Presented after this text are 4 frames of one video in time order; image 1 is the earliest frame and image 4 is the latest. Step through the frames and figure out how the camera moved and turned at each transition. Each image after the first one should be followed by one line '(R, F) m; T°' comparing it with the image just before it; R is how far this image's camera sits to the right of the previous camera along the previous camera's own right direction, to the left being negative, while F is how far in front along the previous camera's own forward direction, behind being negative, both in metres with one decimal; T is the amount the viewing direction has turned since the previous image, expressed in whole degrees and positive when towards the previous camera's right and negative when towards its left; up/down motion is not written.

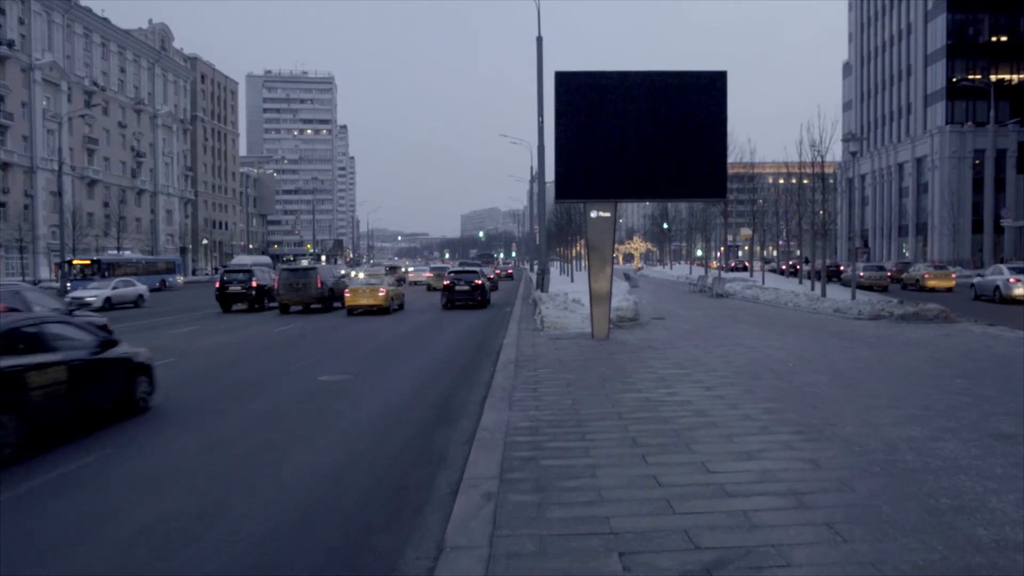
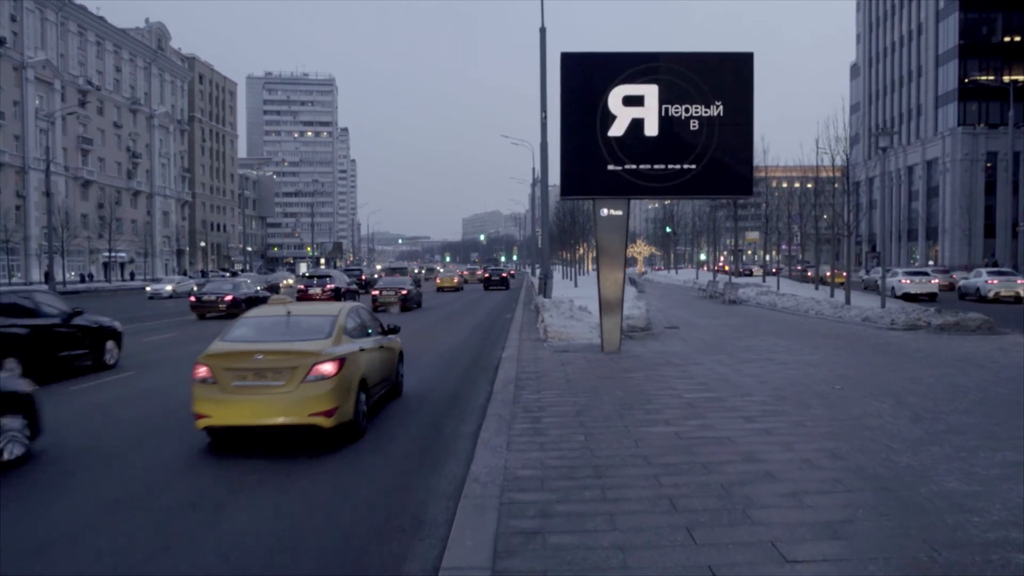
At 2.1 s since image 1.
(0.0, +2.0) m; 0°
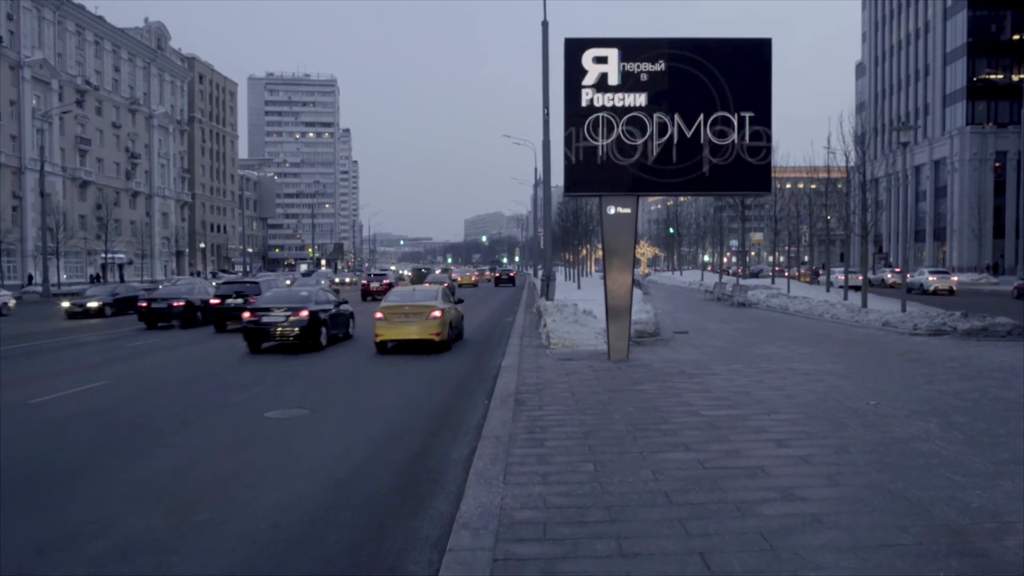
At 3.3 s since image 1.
(0.0, +1.2) m; 0°
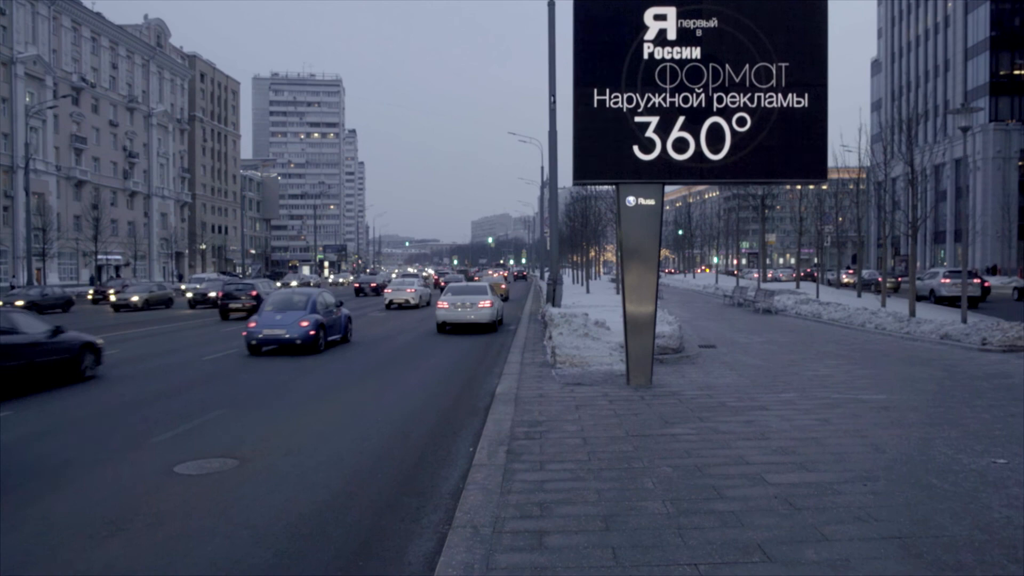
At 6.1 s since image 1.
(+0.1, +3.0) m; 0°
